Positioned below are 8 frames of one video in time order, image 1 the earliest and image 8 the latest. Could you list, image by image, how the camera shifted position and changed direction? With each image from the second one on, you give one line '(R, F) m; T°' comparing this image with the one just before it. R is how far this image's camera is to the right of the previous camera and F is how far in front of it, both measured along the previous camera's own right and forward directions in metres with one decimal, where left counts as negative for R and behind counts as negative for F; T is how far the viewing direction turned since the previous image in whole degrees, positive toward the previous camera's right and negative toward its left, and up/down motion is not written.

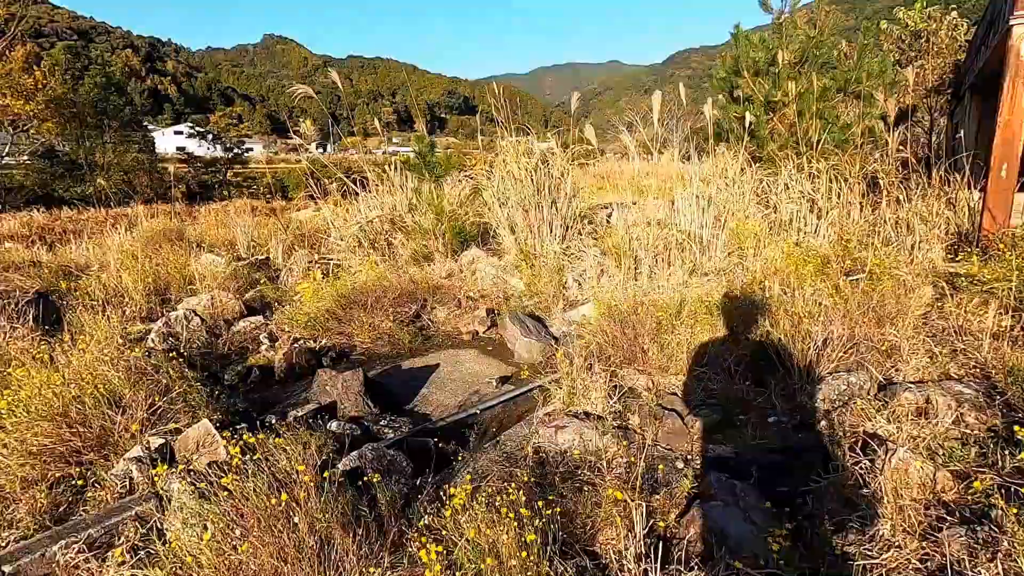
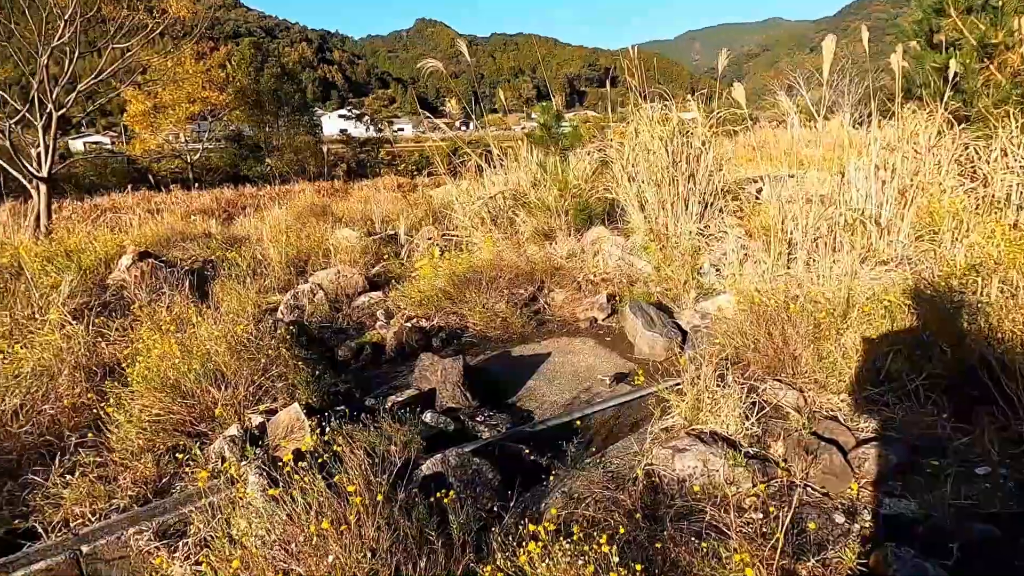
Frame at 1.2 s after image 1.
(+0.1, +0.4) m; -14°
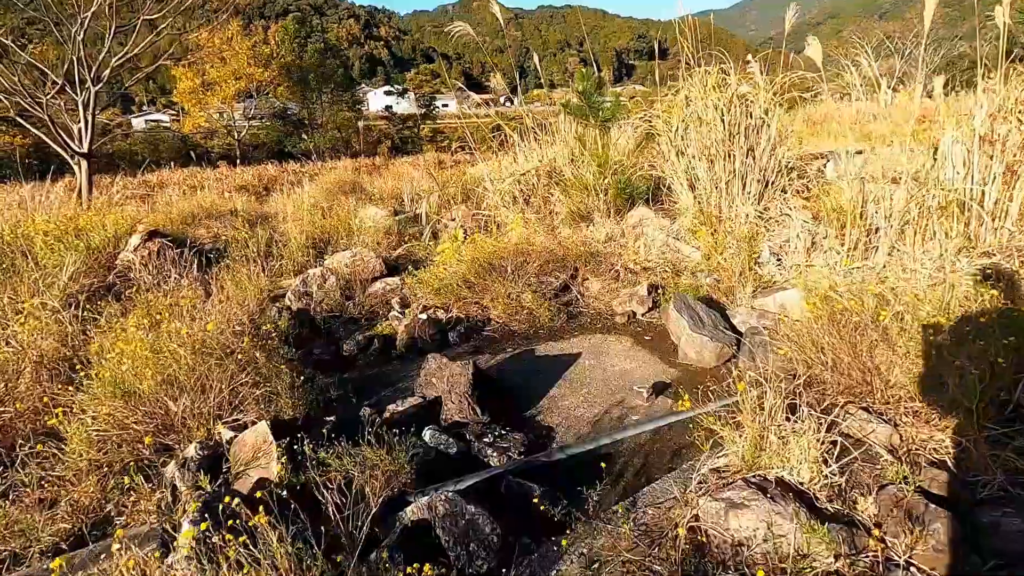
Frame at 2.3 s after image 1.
(+0.1, +0.4) m; -4°
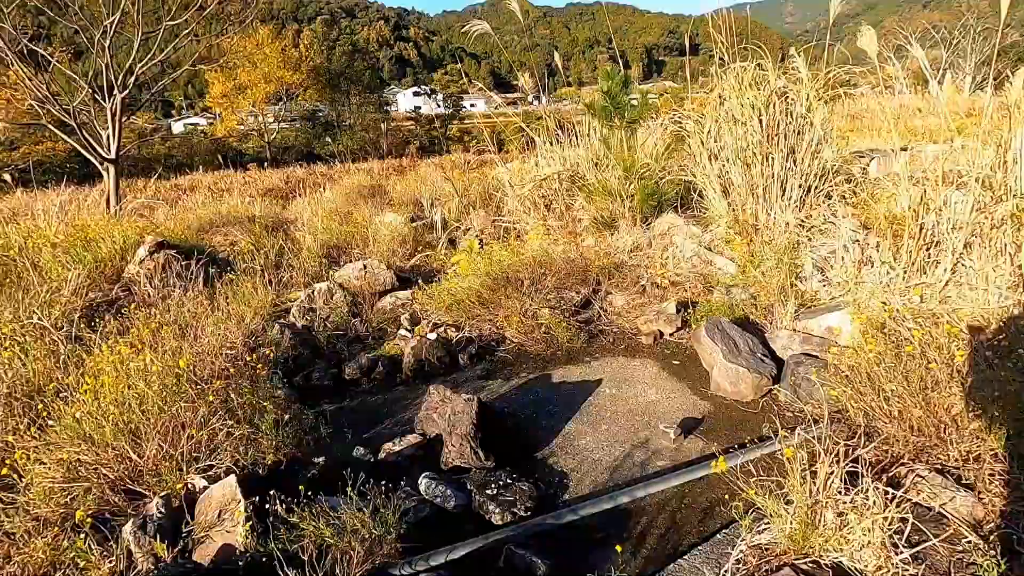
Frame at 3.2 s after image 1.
(+0.1, +0.3) m; -3°
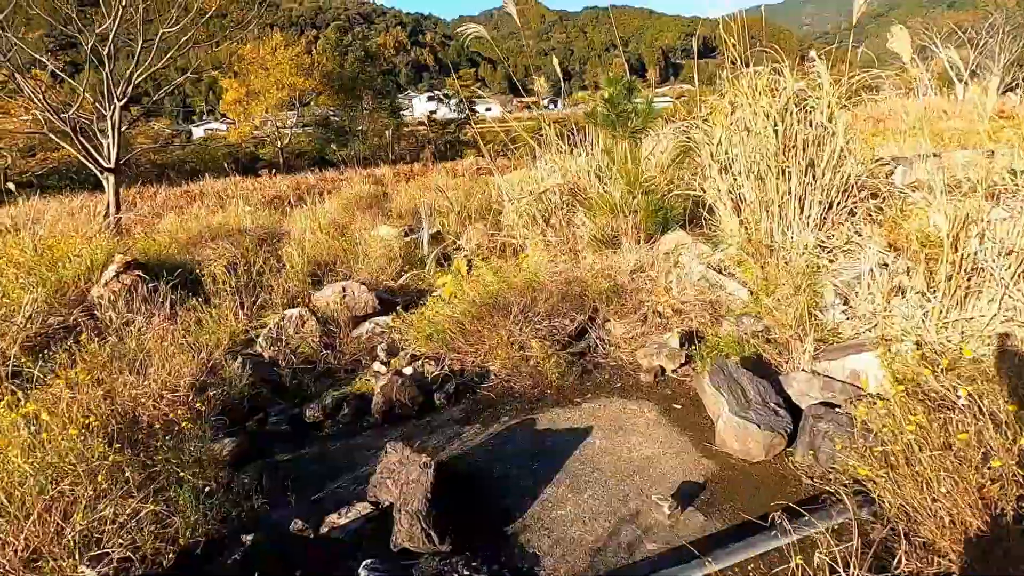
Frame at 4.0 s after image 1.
(+0.2, +0.3) m; -2°
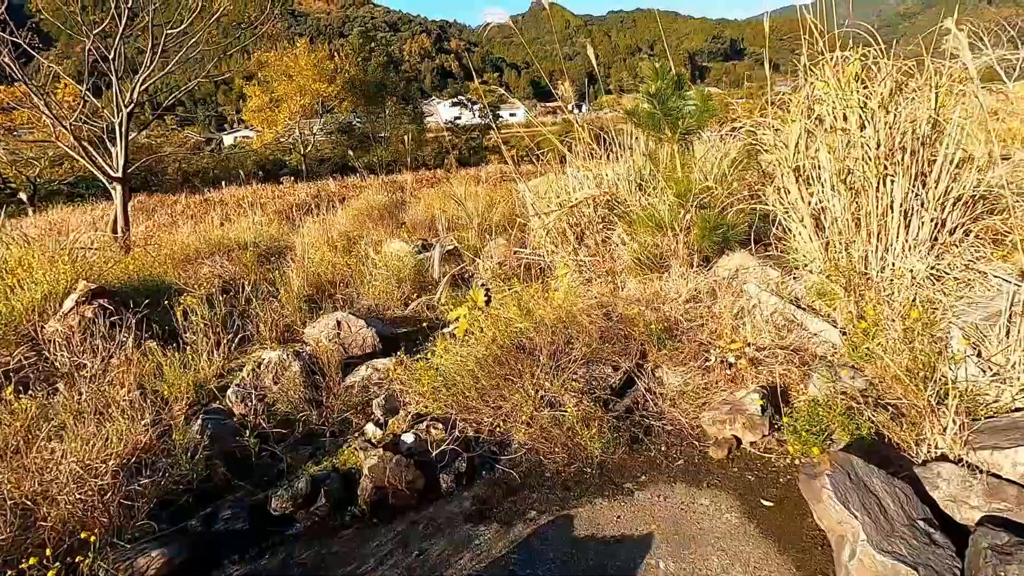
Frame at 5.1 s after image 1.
(0.0, +0.7) m; -3°
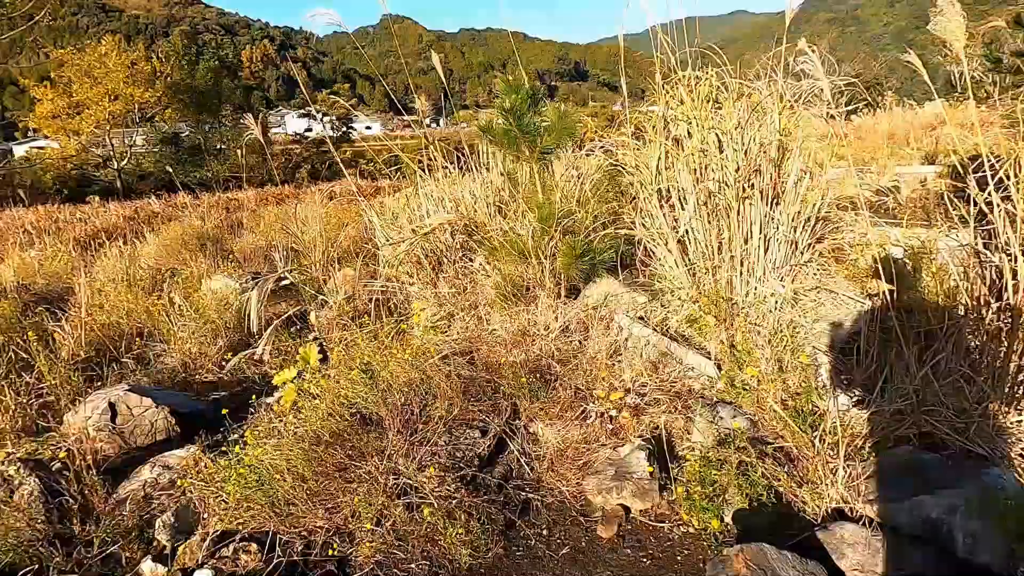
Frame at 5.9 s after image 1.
(+0.1, +0.5) m; +14°
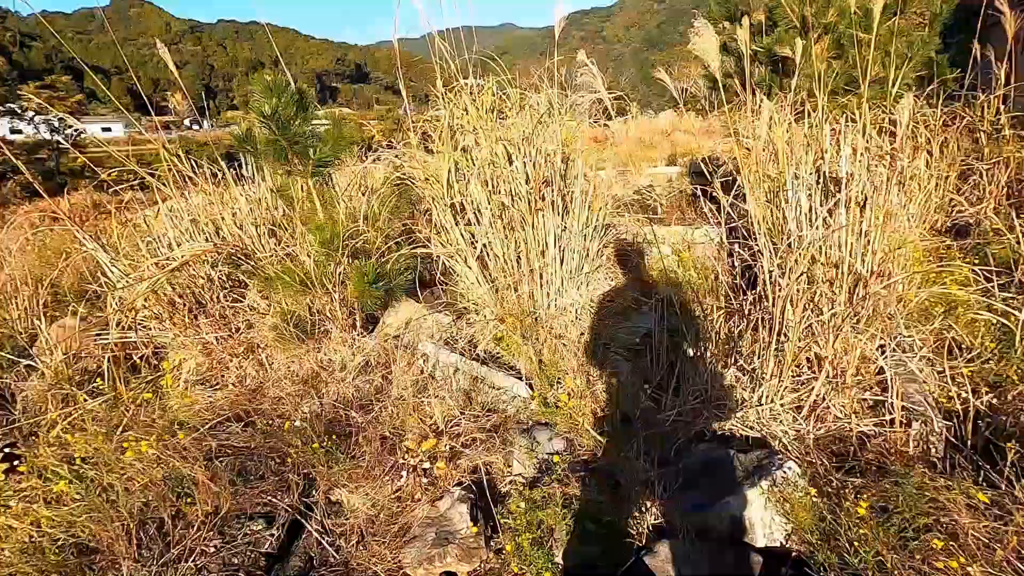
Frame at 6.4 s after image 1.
(+0.1, +0.3) m; +21°
